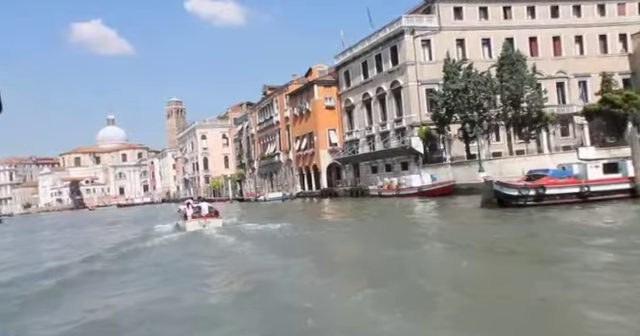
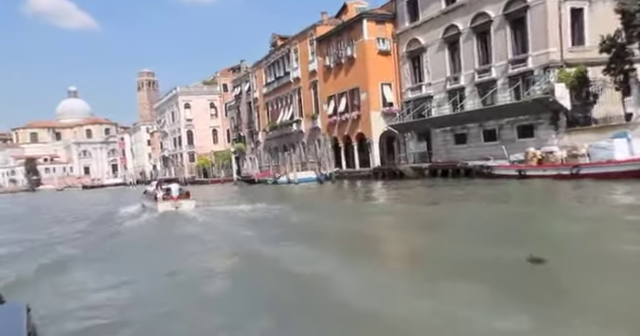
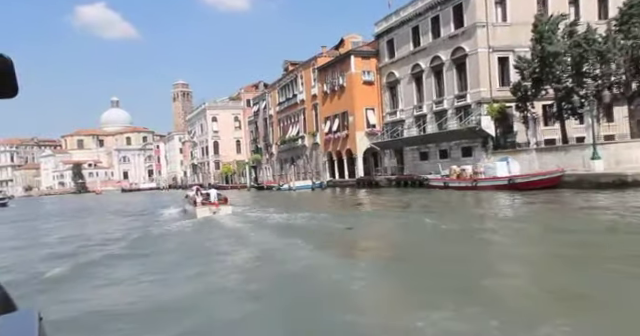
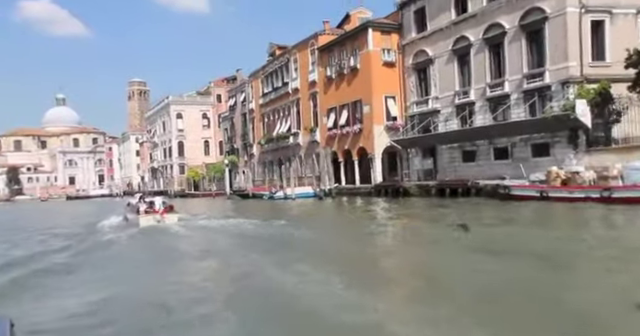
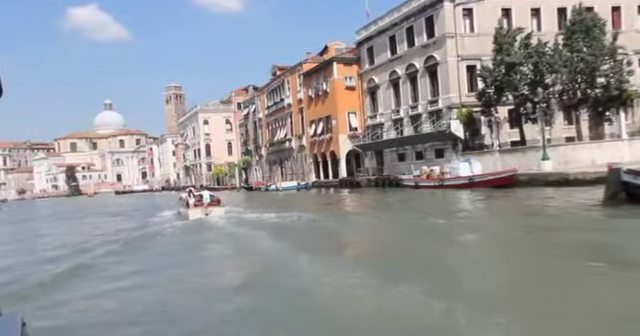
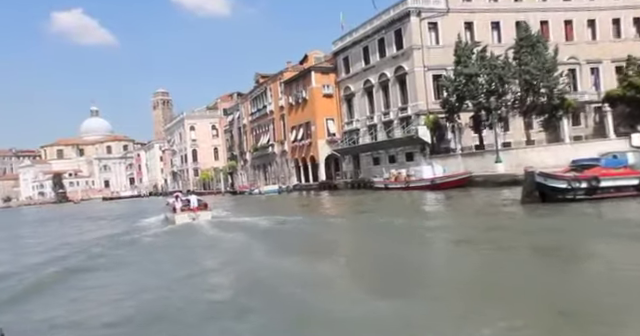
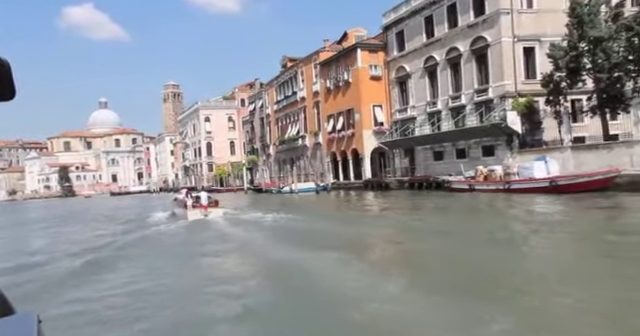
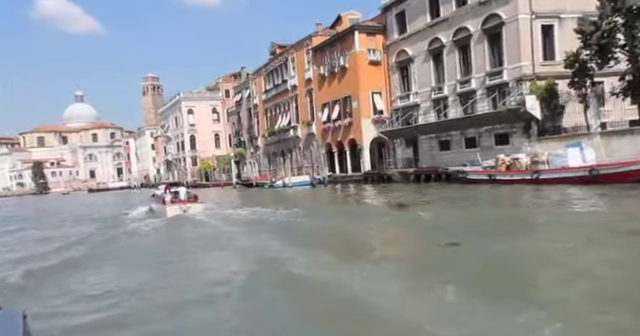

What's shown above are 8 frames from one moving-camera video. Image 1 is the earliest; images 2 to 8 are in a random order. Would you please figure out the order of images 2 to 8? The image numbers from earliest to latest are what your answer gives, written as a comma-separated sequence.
6, 5, 3, 7, 8, 2, 4
